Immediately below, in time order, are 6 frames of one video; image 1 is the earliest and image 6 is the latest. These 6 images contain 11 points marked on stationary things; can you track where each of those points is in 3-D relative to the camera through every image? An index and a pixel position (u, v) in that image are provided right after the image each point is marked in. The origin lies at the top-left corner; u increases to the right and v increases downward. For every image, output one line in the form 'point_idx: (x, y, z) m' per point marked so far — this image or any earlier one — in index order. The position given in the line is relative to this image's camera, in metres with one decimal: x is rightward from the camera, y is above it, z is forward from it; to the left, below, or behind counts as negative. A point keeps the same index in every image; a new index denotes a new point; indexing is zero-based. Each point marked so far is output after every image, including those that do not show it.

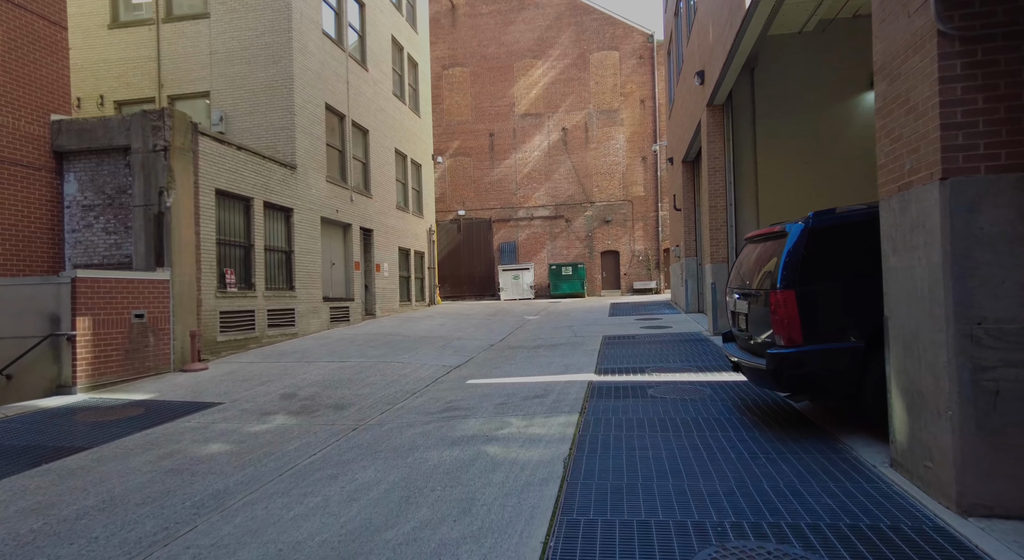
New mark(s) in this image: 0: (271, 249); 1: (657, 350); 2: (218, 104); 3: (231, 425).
0: (-5.3, +0.7, +13.1) m
1: (+2.6, -1.2, +10.8) m
2: (-7.0, +4.2, +14.1) m
3: (-3.1, -1.6, +6.6) m
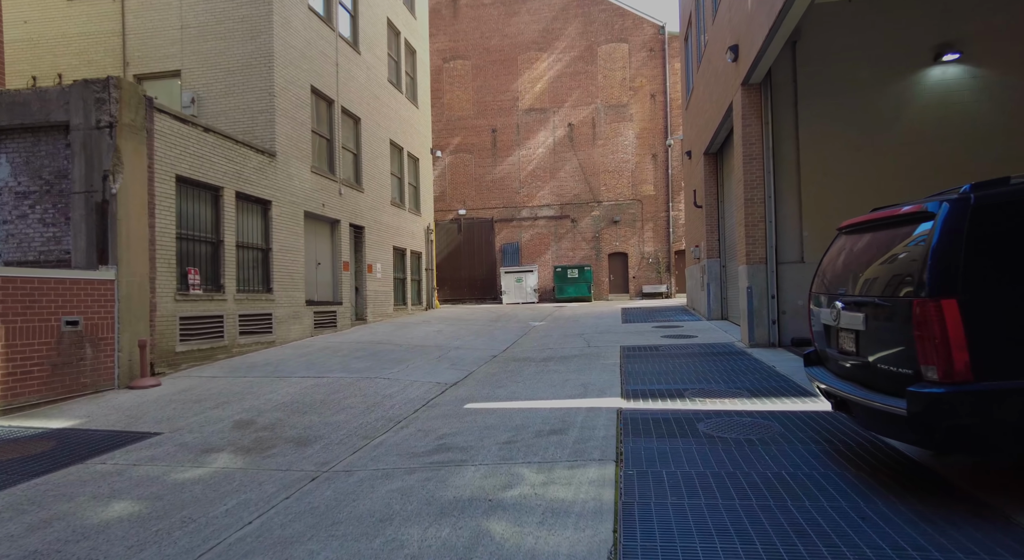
0: (-5.2, +0.6, +11.6) m
1: (+2.7, -1.3, +9.3) m
2: (-6.9, +4.1, +12.6) m
3: (-3.0, -1.6, +5.0) m
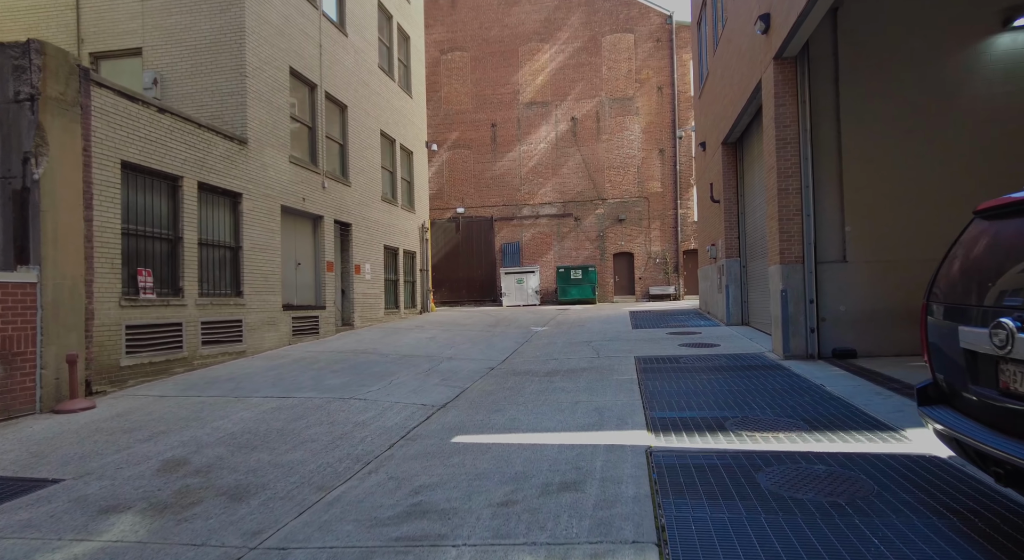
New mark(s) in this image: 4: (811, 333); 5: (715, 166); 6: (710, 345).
0: (-5.2, +0.6, +10.2) m
1: (+2.7, -1.3, +7.9) m
2: (-6.9, +4.1, +11.3) m
3: (-3.0, -1.6, +3.7) m
4: (+4.6, -0.8, +9.1) m
5: (+5.4, +3.1, +16.0) m
6: (+3.8, -1.3, +11.3) m
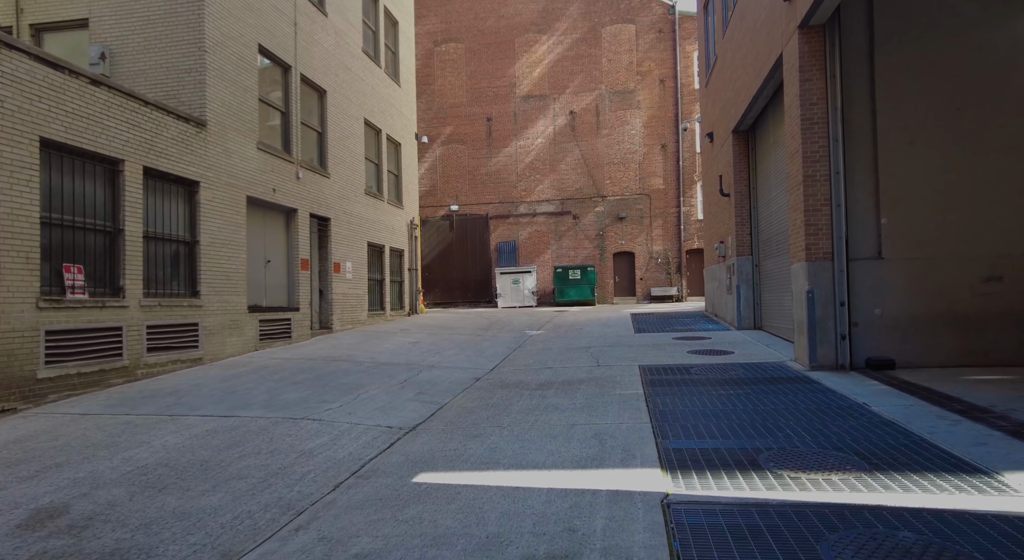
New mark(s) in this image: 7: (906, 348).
0: (-5.4, +0.6, +9.1) m
1: (+2.5, -1.3, +6.8) m
2: (-7.0, +4.1, +10.1) m
3: (-3.2, -1.6, +2.5) m
4: (+4.4, -0.8, +8.0) m
5: (+5.3, +3.1, +14.8) m
6: (+3.6, -1.3, +10.1) m
7: (+5.3, -0.9, +7.9) m
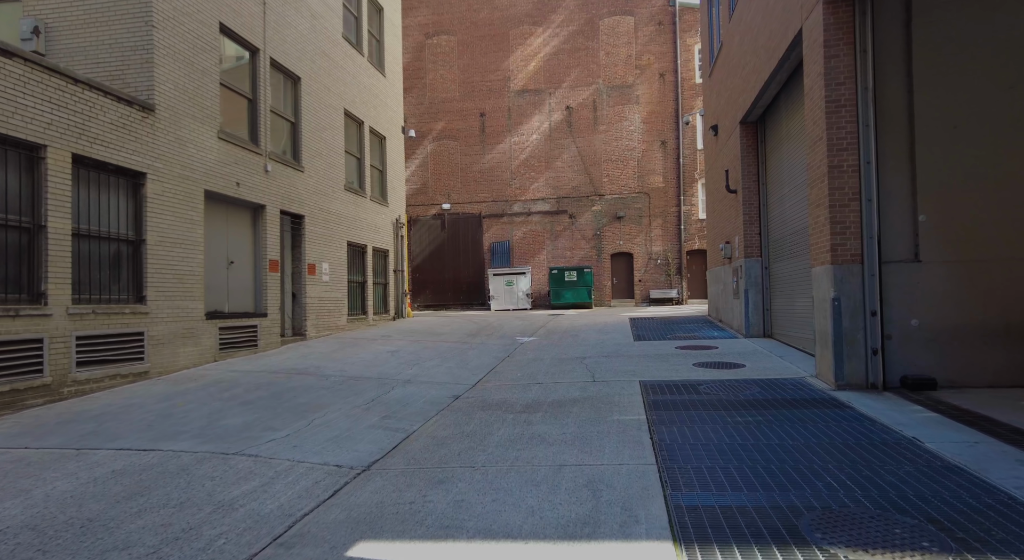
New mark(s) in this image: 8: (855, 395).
0: (-5.6, +0.6, +8.0) m
1: (+2.3, -1.4, +5.7) m
2: (-7.2, +4.1, +9.0) m
3: (-3.4, -1.6, +1.4) m
4: (+4.2, -0.9, +6.9) m
5: (+5.0, +3.0, +13.8) m
6: (+3.4, -1.3, +9.0) m
7: (+5.1, -1.0, +6.9) m
8: (+3.9, -1.3, +6.8) m
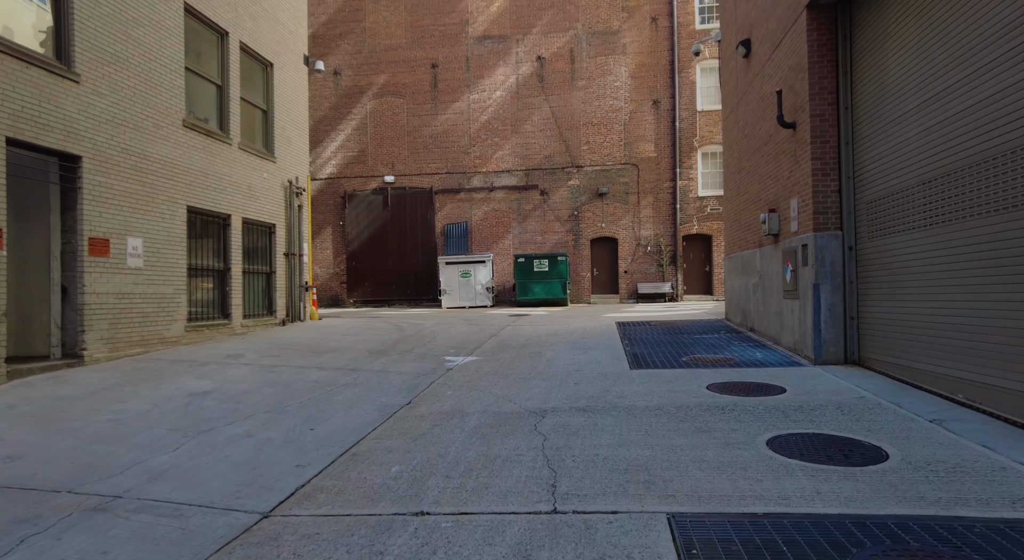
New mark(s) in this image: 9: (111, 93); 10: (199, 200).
0: (-6.5, +0.7, +2.6) m
1: (+1.5, -1.3, +0.7) m
2: (-8.2, +4.2, +3.6) m
3: (-4.1, -1.6, -3.8) m
4: (+3.3, -0.8, +1.9) m
5: (+3.9, +3.1, +8.7) m
6: (+2.4, -1.2, +4.0) m
7: (+4.2, -0.9, +1.9) m
8: (+3.0, -1.2, +1.8) m
9: (-5.6, +2.6, +8.2) m
10: (-5.3, +1.4, +10.0) m
